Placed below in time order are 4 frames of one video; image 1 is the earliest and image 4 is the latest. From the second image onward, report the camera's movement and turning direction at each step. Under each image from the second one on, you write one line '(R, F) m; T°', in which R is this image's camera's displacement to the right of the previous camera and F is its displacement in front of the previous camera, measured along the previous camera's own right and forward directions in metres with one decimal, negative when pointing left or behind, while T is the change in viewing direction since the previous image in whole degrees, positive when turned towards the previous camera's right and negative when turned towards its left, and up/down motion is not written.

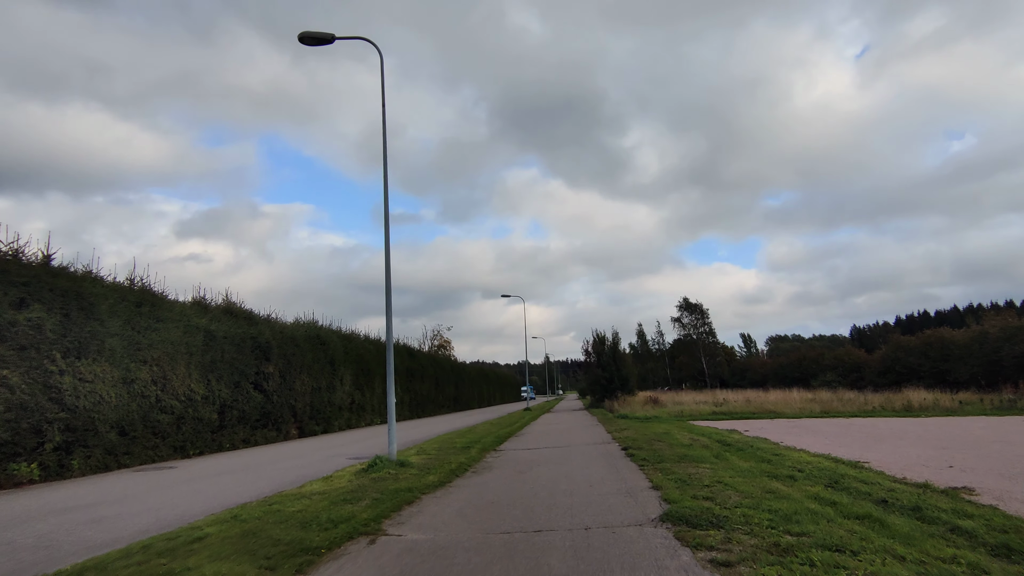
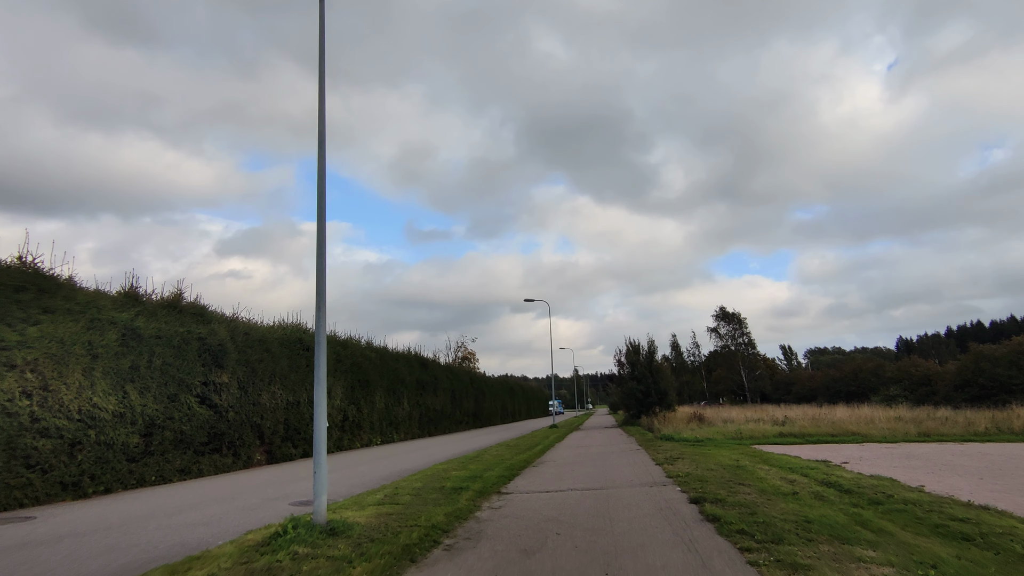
(+0.3, +4.3) m; -3°
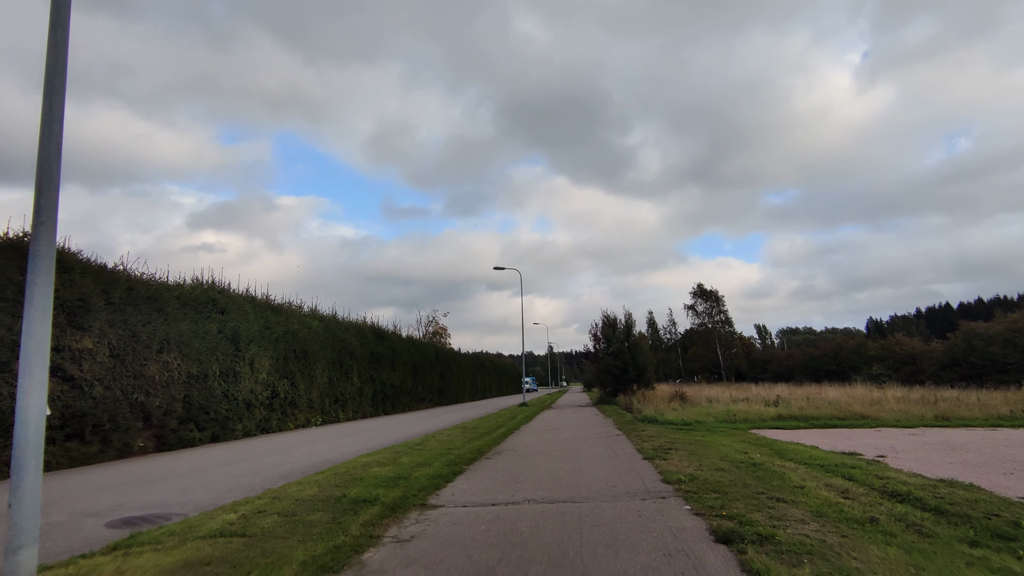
(+0.6, +3.3) m; +2°
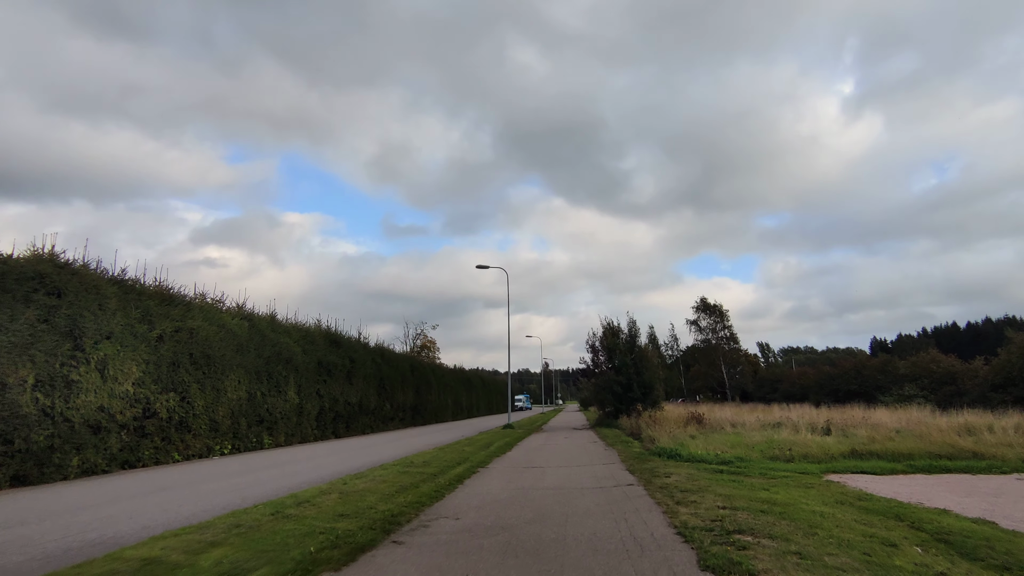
(+0.7, +5.3) m; 0°
